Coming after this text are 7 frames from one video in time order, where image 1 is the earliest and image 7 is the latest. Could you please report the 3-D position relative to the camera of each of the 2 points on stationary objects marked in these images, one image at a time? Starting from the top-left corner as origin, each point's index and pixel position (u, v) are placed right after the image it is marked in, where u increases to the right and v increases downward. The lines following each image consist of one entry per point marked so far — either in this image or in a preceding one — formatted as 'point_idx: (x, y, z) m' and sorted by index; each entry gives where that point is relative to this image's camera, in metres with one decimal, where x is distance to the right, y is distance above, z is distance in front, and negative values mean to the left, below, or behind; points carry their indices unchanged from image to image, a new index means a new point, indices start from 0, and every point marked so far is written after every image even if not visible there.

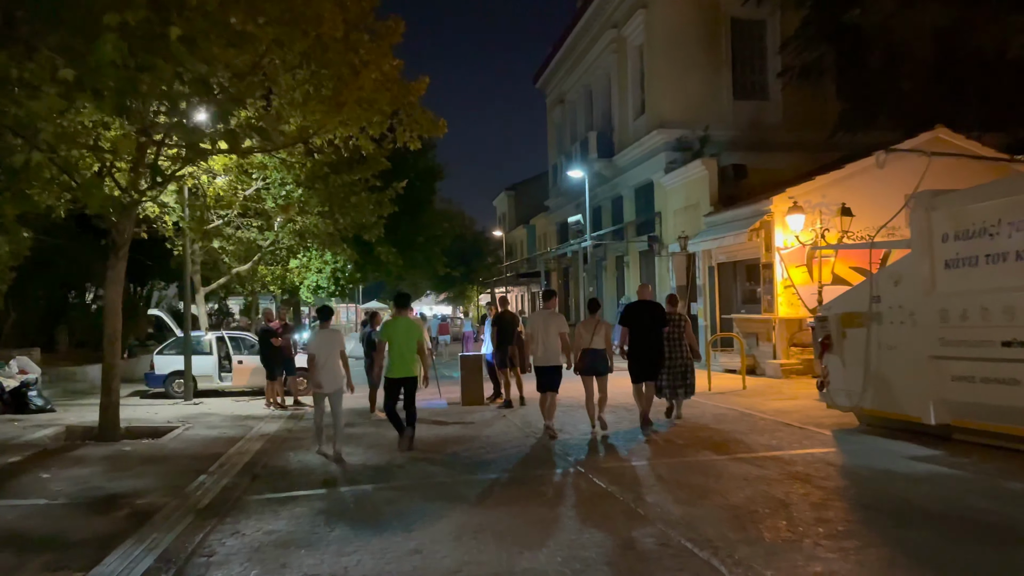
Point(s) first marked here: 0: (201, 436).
0: (-4.2, -2.0, +10.7) m
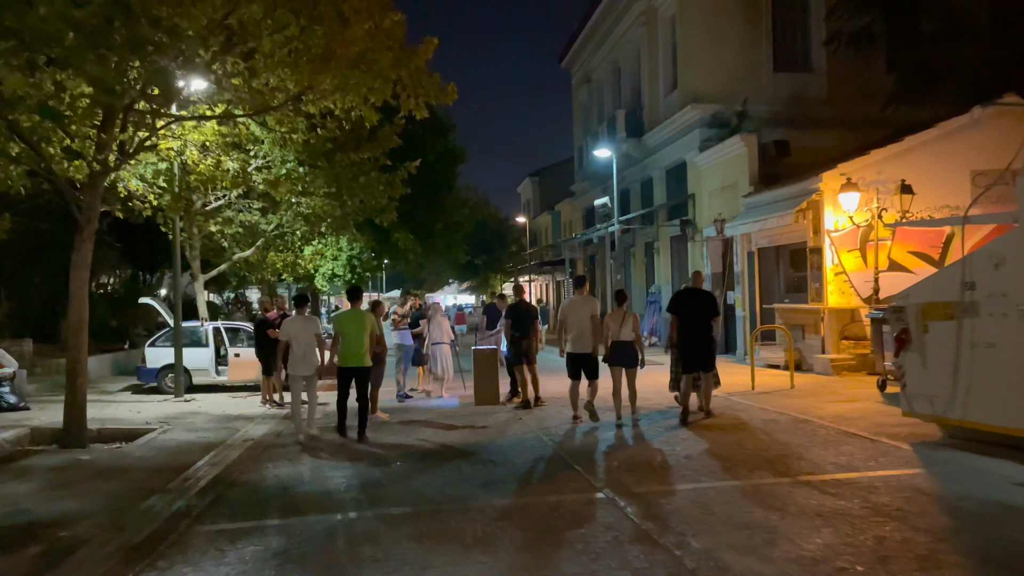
0: (-4.0, -1.8, +9.5) m
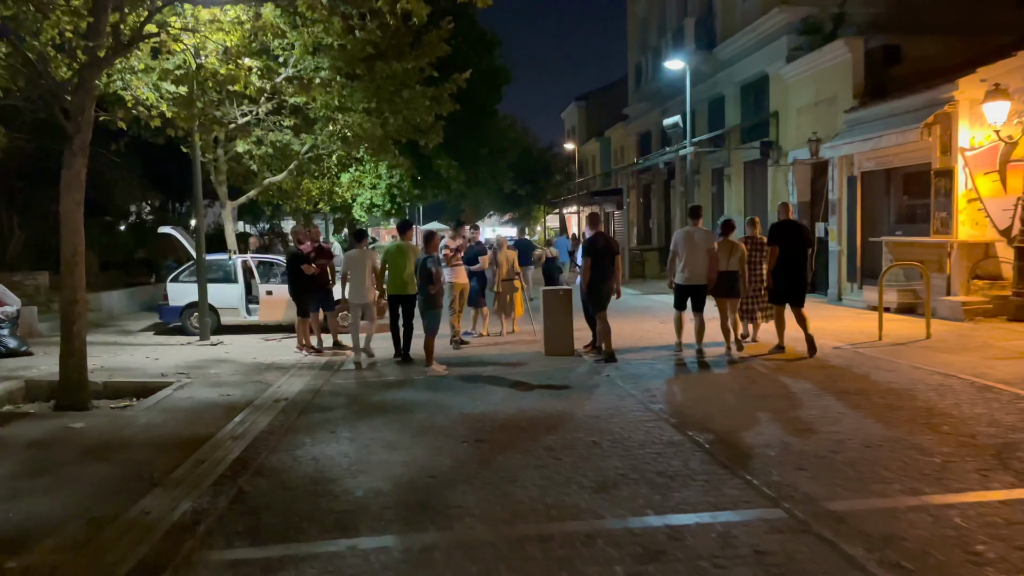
0: (-3.1, -1.1, +7.8) m
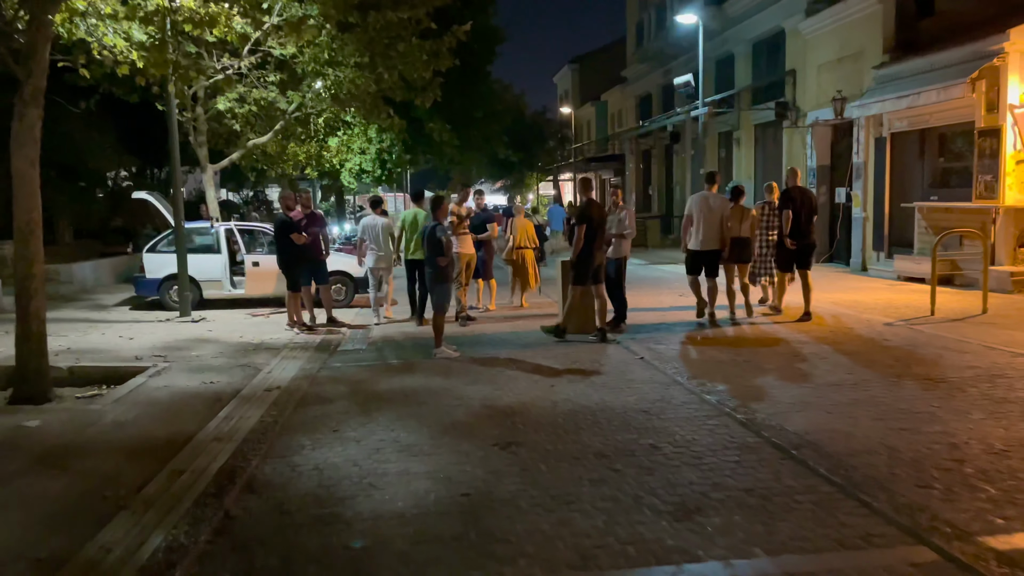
0: (-2.9, -0.9, +6.8) m
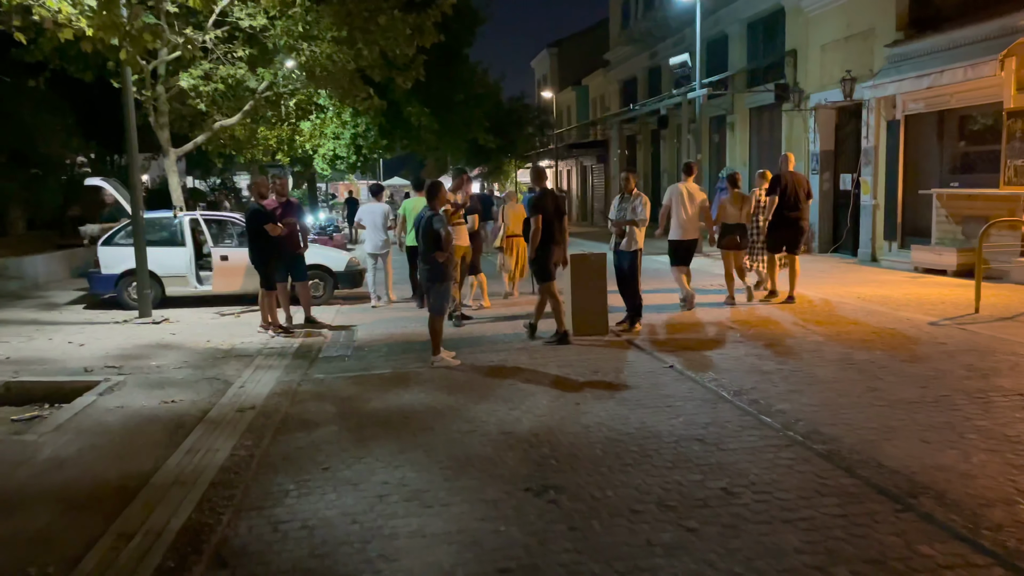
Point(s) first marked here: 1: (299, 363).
0: (-2.8, -0.9, +5.7) m
1: (-2.0, -0.7, +7.5) m
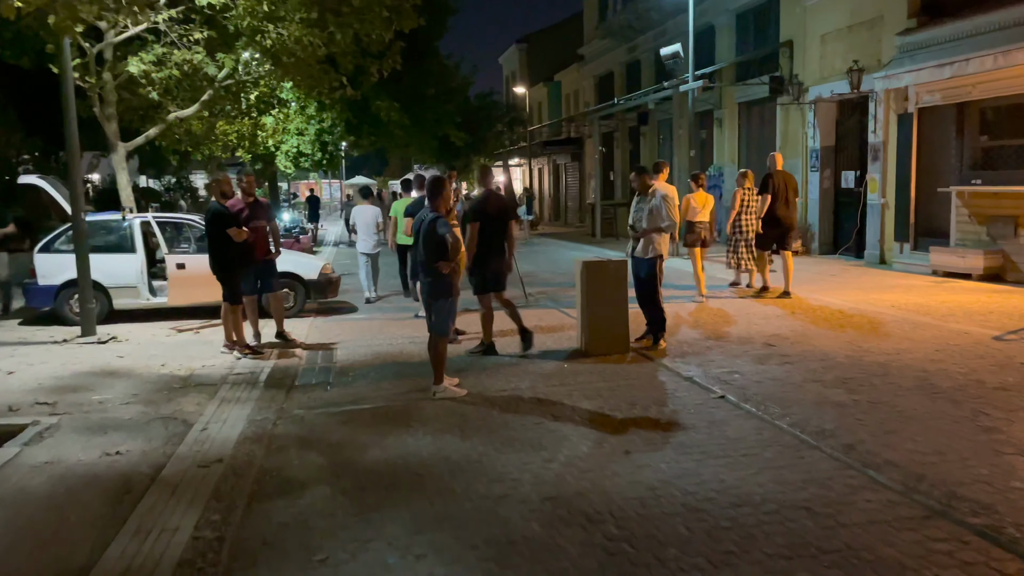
0: (-2.6, -1.0, +4.5) m
1: (-1.9, -0.8, +6.3) m
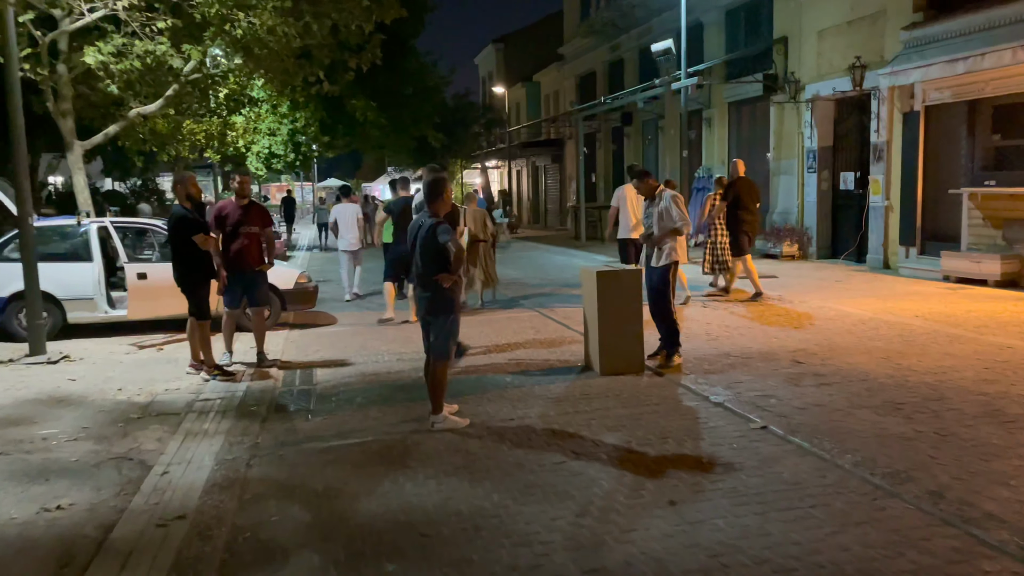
0: (-2.4, -1.1, +3.7) m
1: (-1.8, -0.9, +5.5) m
